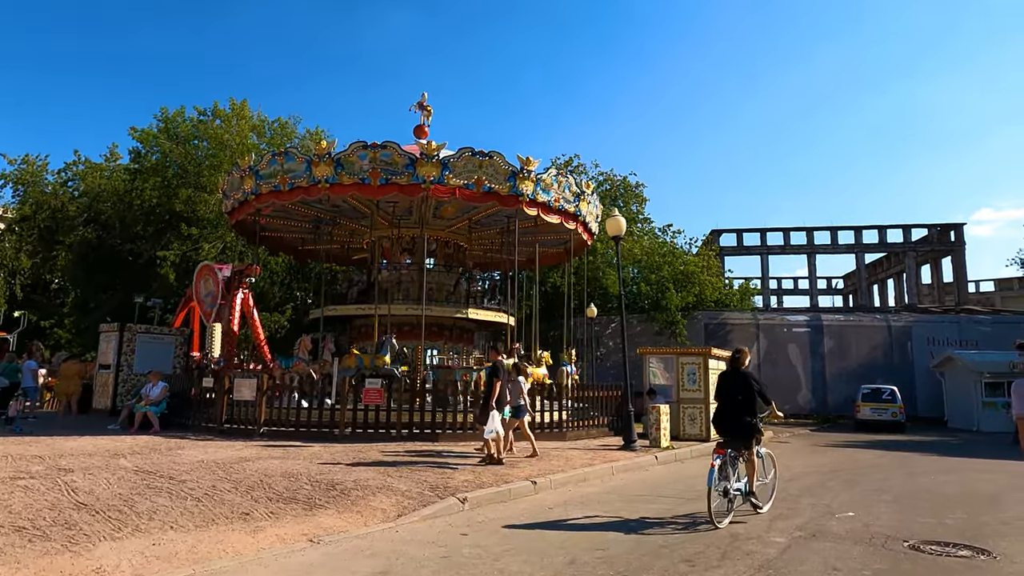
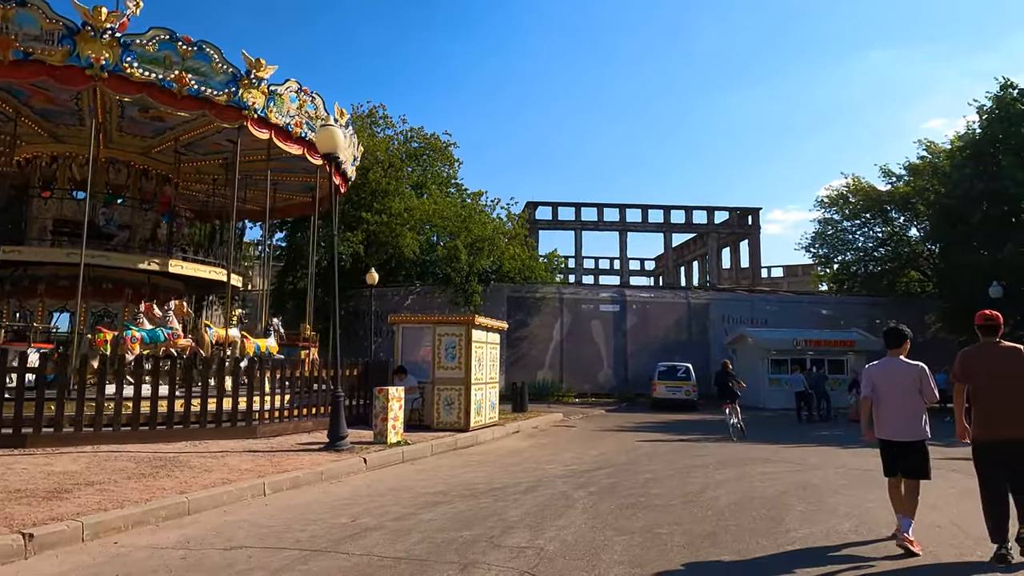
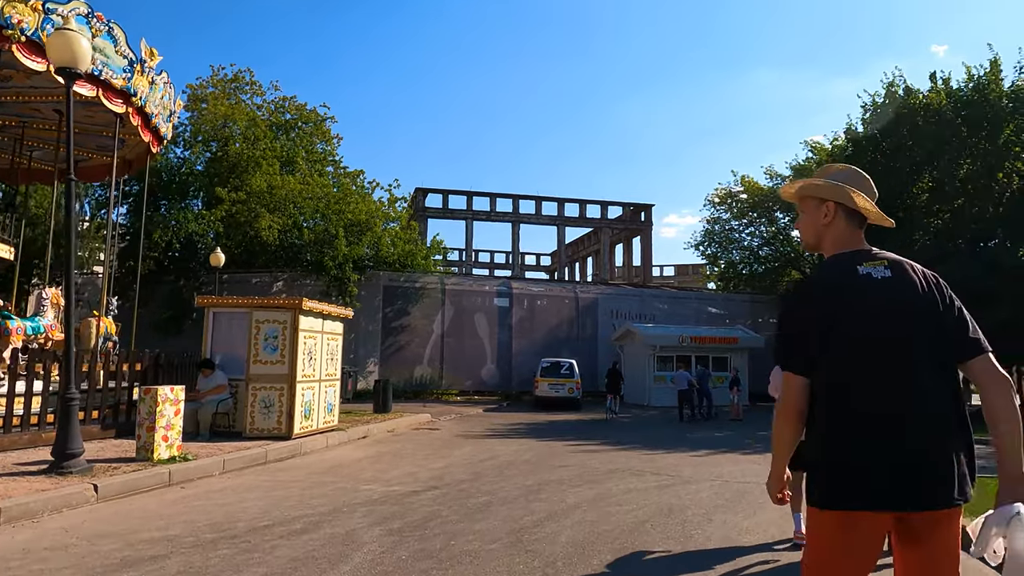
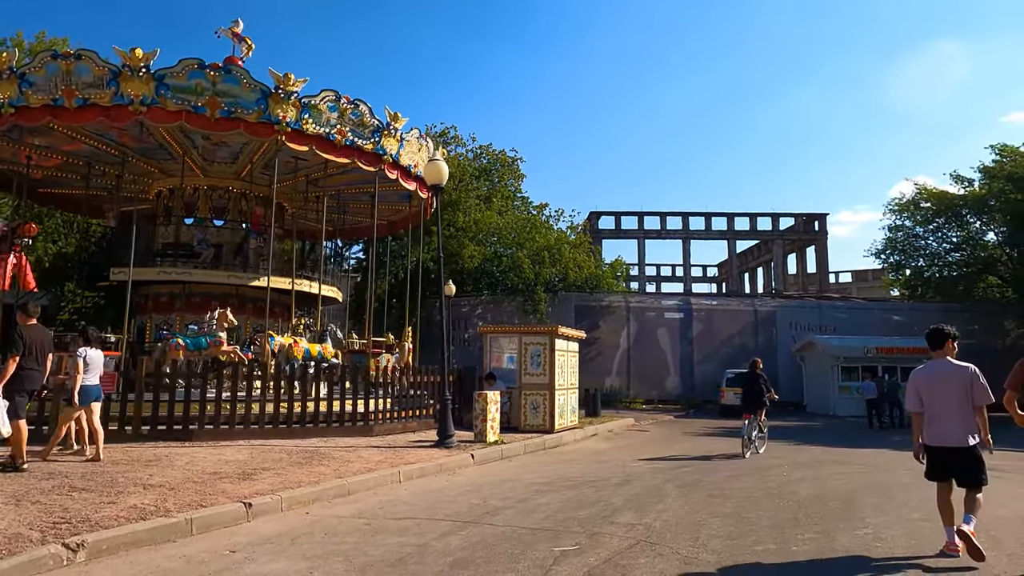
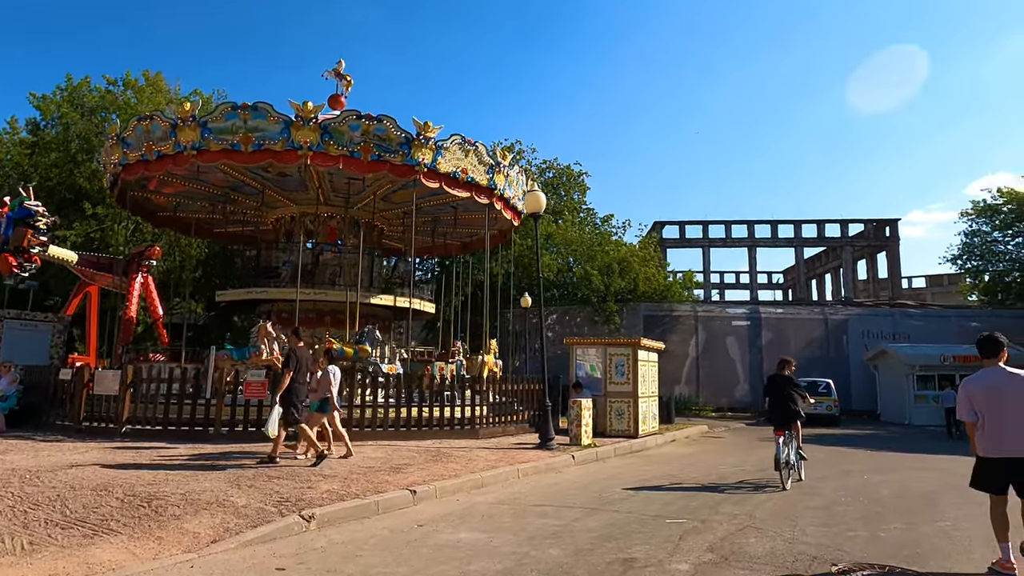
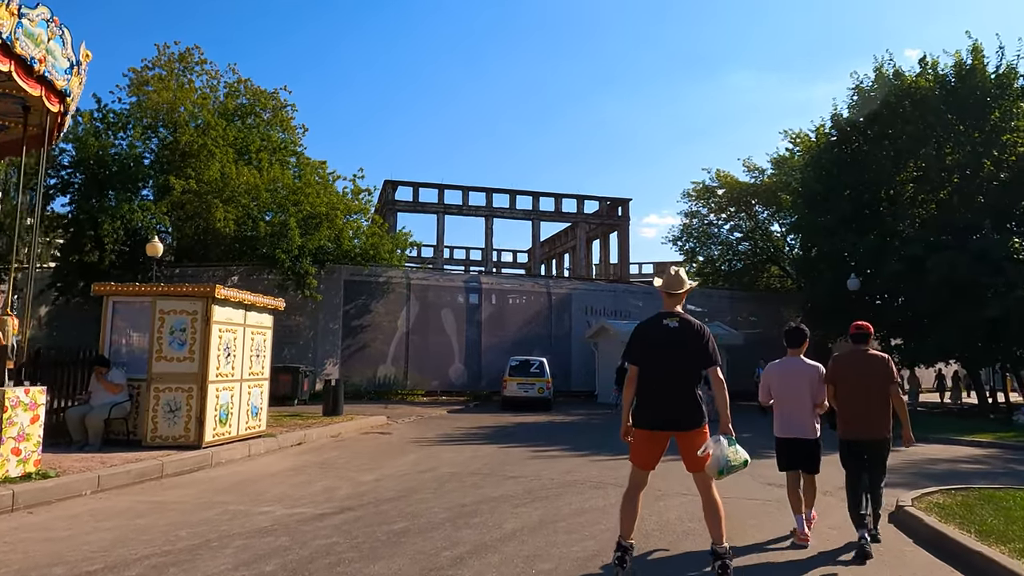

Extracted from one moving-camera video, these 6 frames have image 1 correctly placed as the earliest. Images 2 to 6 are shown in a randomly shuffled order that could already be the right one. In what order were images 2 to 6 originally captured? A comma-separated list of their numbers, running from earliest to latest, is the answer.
5, 4, 2, 3, 6
